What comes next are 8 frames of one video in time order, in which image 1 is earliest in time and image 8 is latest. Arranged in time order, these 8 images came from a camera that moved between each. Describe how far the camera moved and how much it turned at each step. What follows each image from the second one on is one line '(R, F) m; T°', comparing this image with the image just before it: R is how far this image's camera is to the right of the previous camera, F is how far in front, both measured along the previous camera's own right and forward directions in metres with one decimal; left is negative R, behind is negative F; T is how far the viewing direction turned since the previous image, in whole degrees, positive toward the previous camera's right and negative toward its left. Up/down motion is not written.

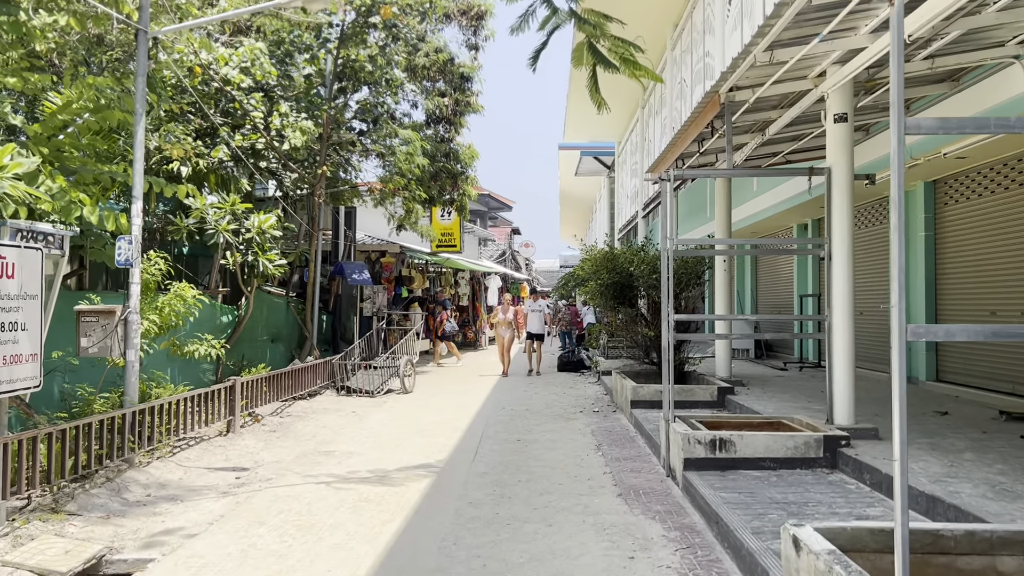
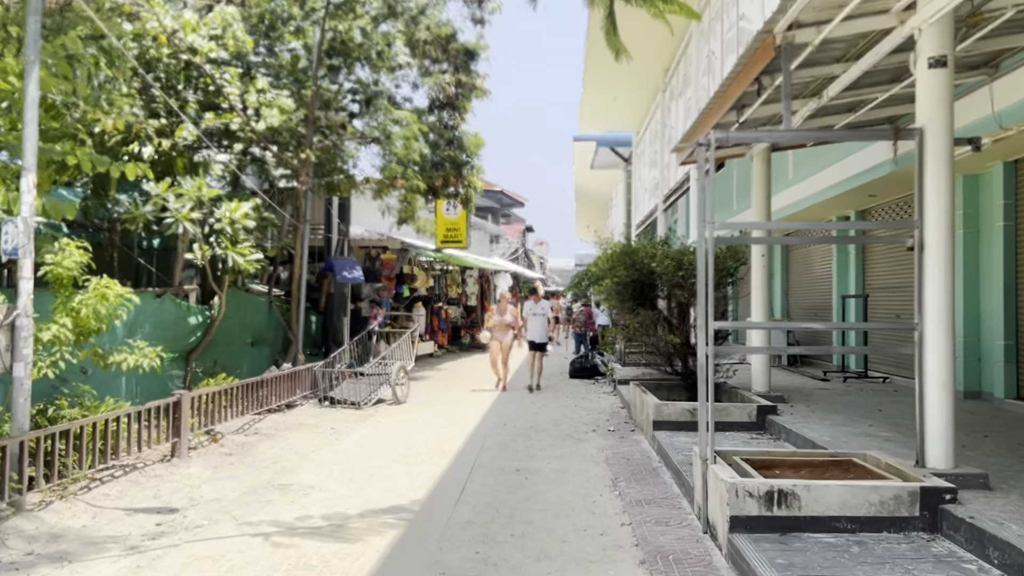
(+0.1, +1.3) m; -1°
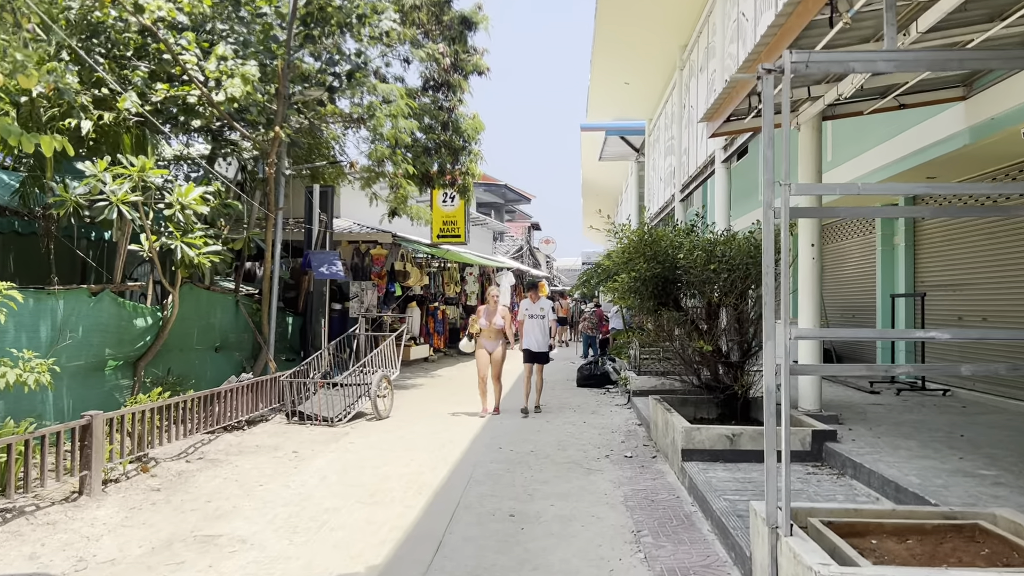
(+0.1, +1.3) m; 0°
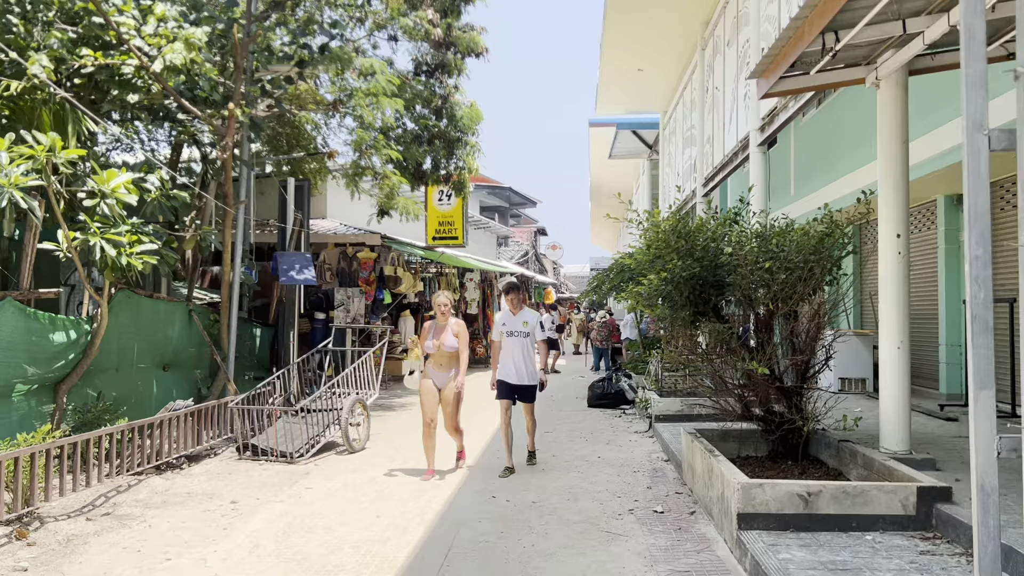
(+0.1, +1.4) m; 0°
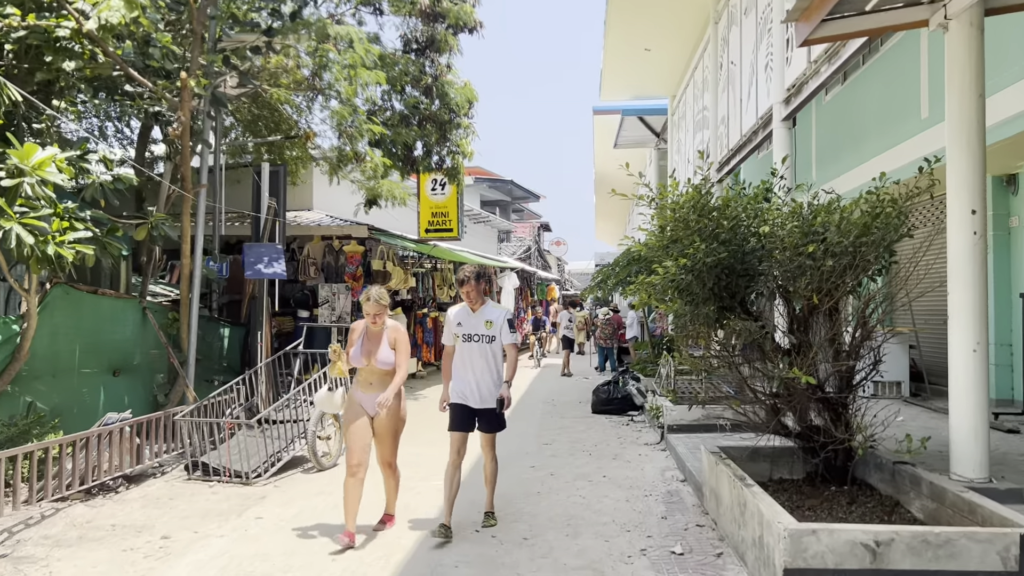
(+0.1, +0.9) m; 0°
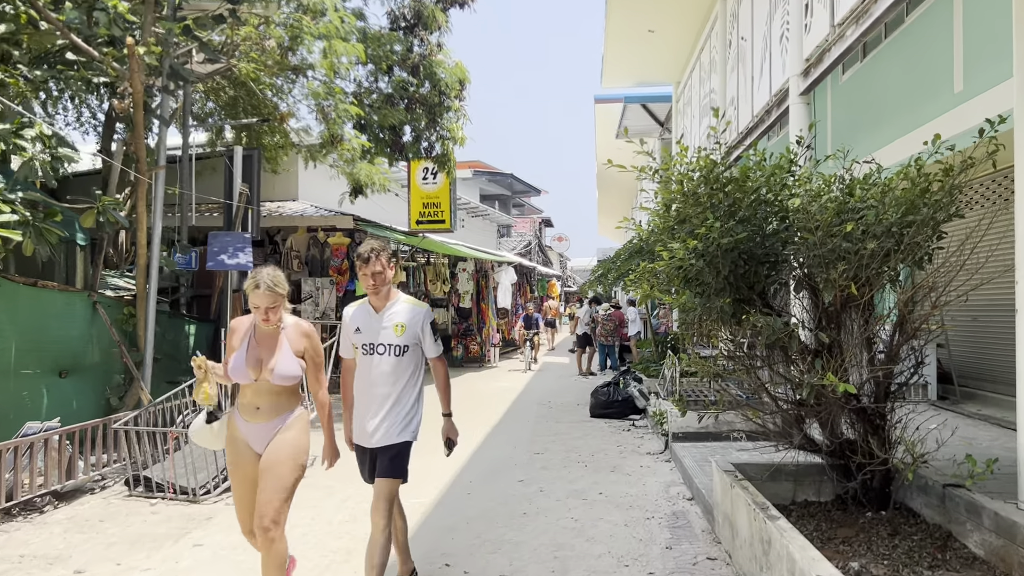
(+0.1, +0.7) m; 0°
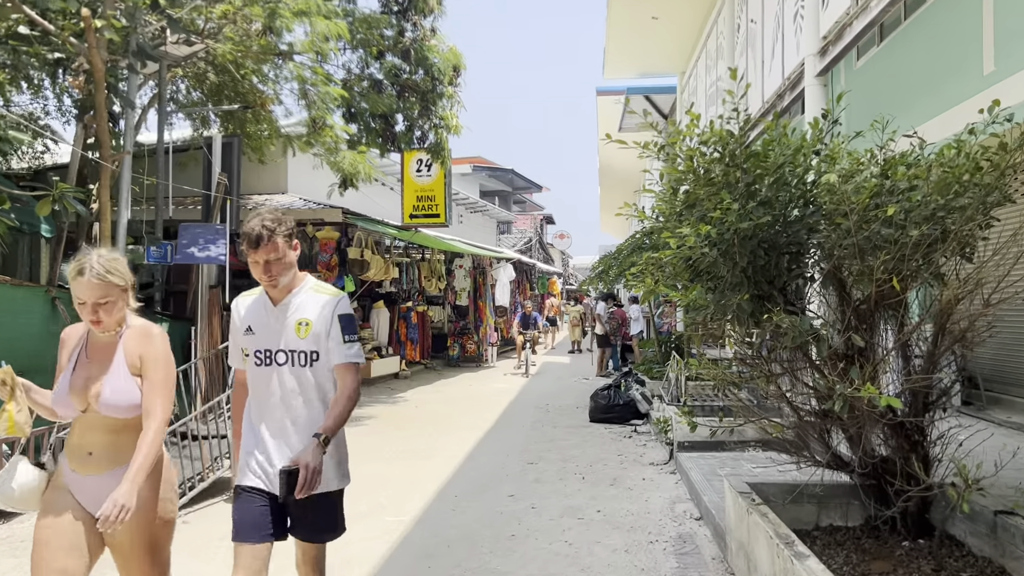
(+0.1, +0.5) m; 0°
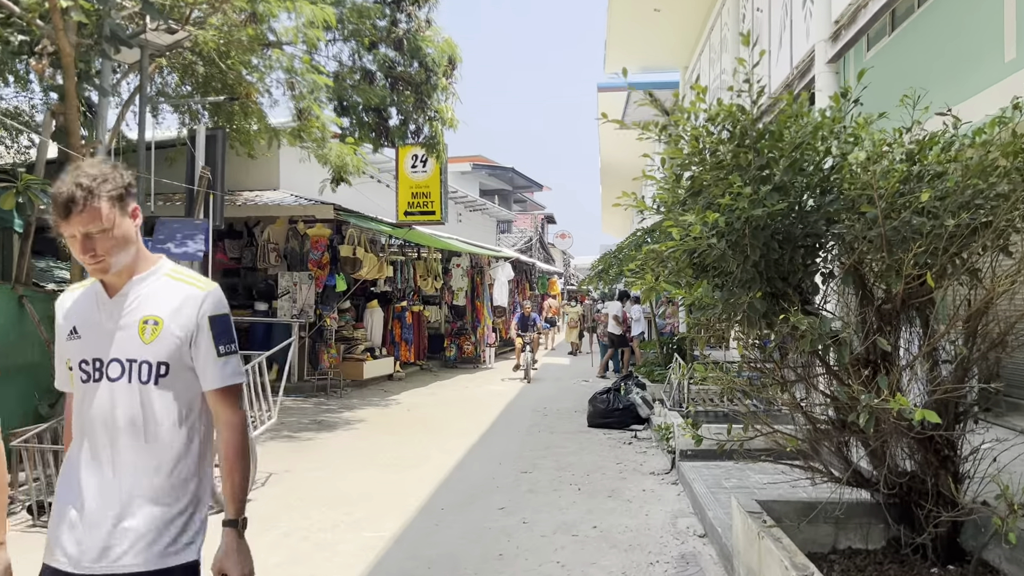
(+0.1, +0.3) m; 0°
